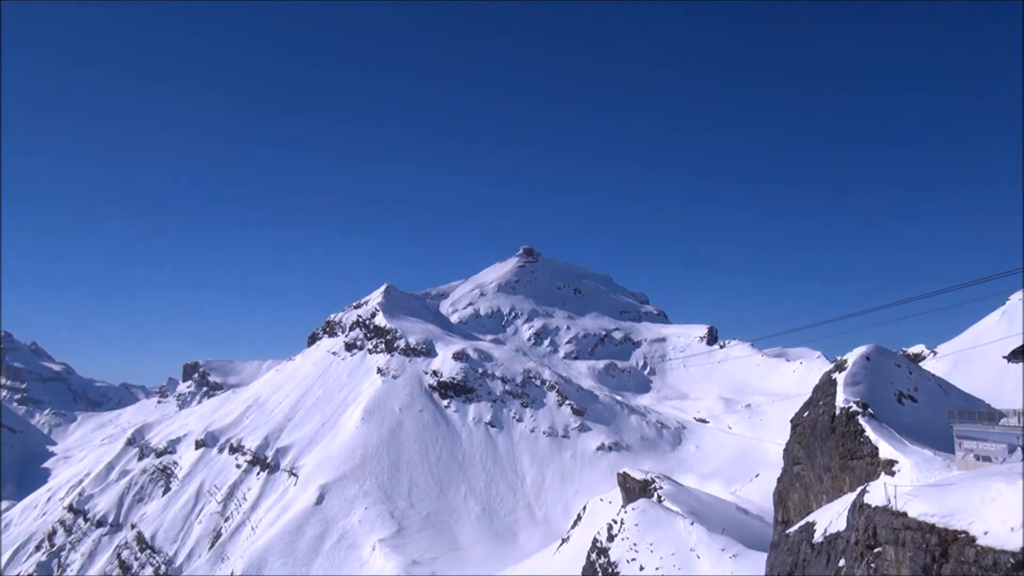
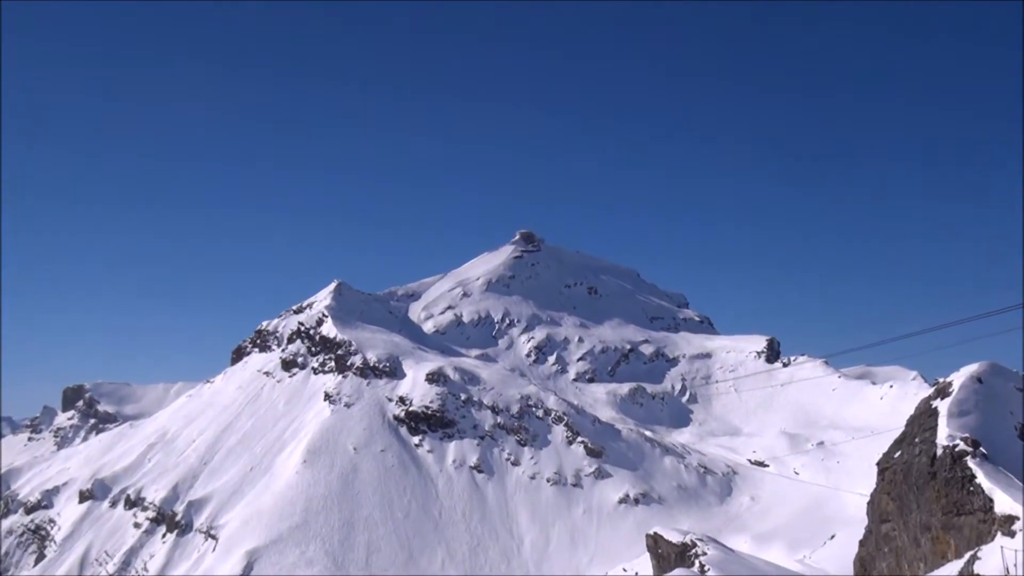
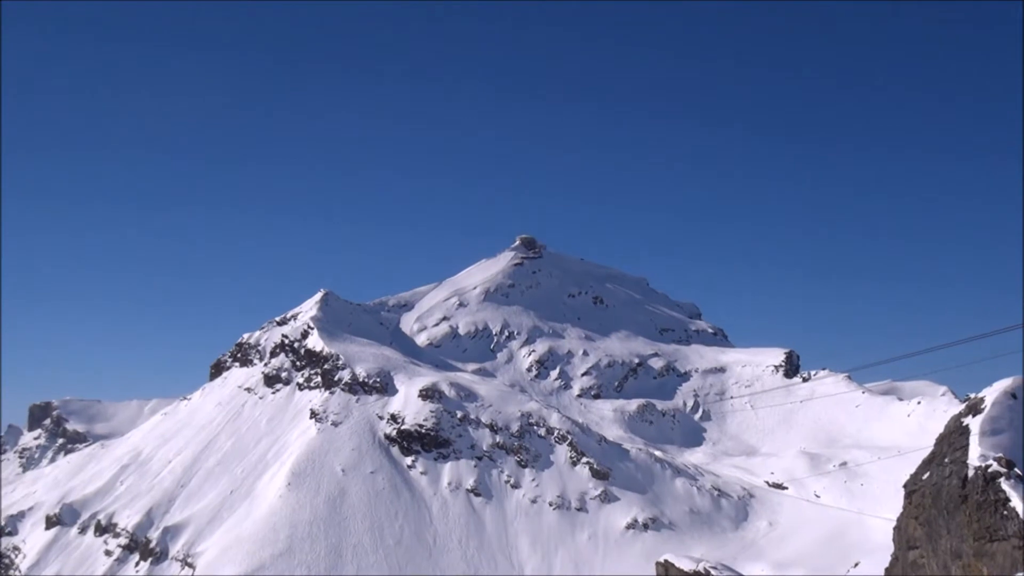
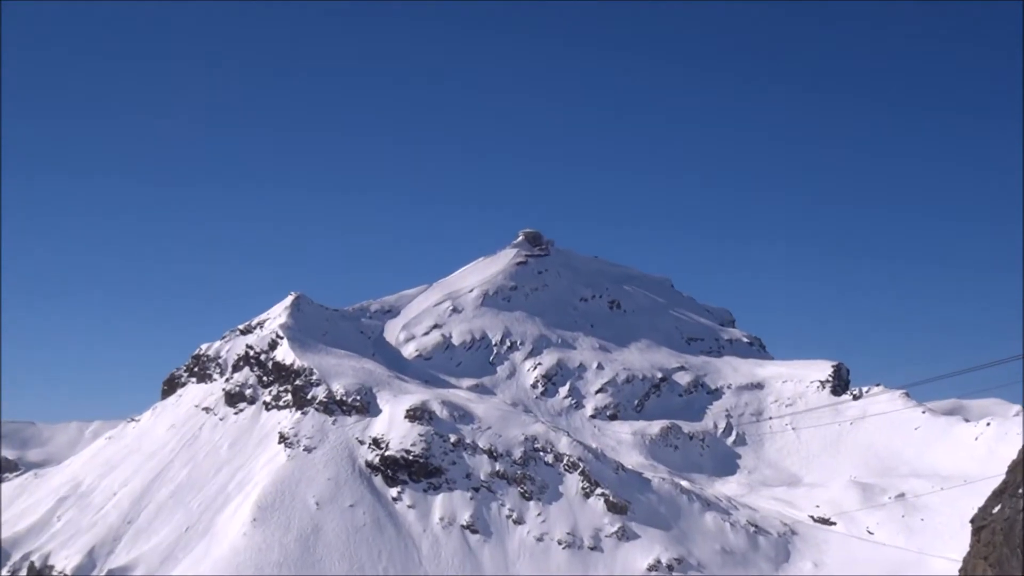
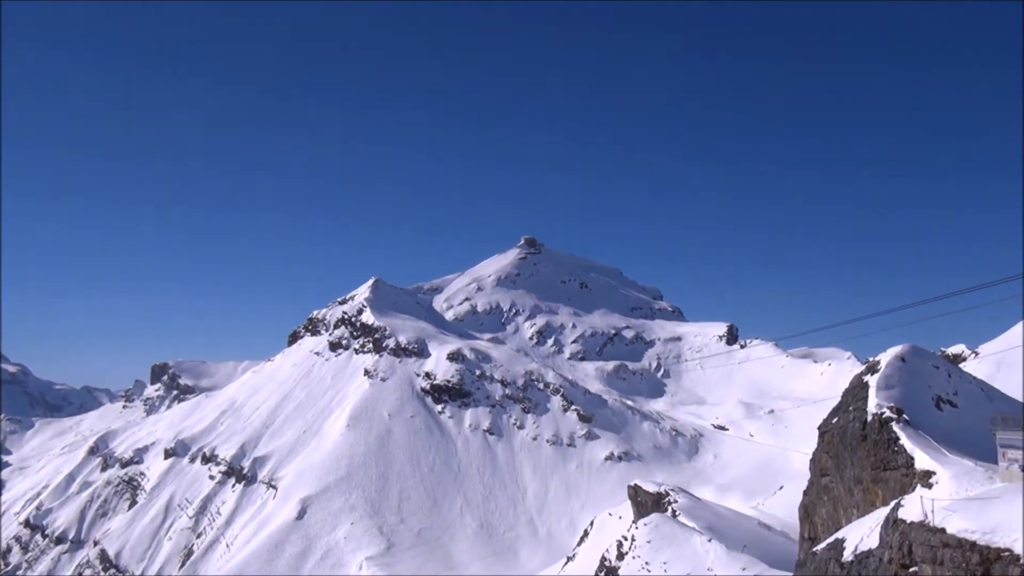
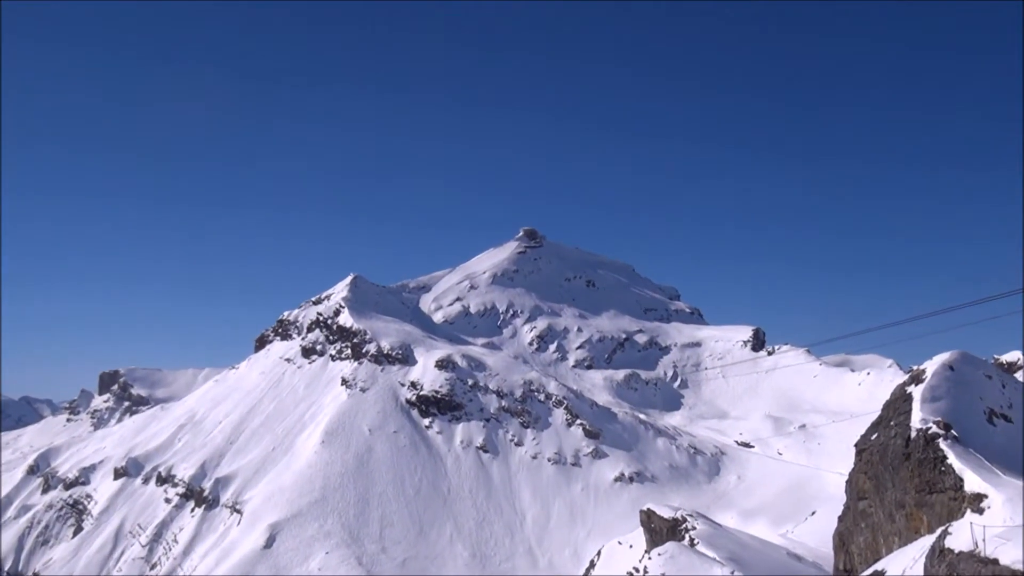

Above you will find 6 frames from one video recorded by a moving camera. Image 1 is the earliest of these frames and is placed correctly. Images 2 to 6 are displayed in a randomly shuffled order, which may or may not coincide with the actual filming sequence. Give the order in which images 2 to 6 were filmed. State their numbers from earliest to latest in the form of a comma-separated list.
5, 6, 2, 3, 4
